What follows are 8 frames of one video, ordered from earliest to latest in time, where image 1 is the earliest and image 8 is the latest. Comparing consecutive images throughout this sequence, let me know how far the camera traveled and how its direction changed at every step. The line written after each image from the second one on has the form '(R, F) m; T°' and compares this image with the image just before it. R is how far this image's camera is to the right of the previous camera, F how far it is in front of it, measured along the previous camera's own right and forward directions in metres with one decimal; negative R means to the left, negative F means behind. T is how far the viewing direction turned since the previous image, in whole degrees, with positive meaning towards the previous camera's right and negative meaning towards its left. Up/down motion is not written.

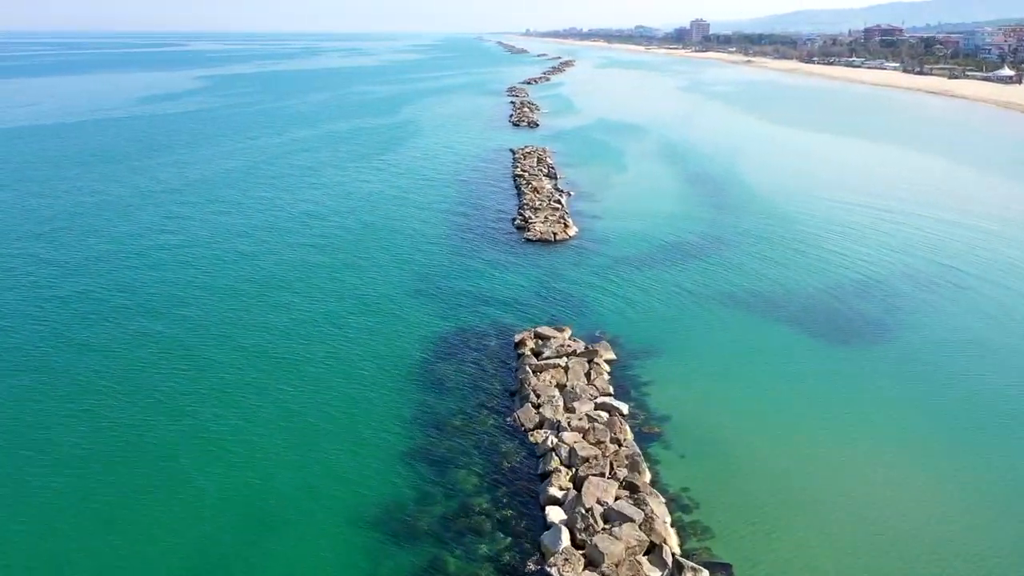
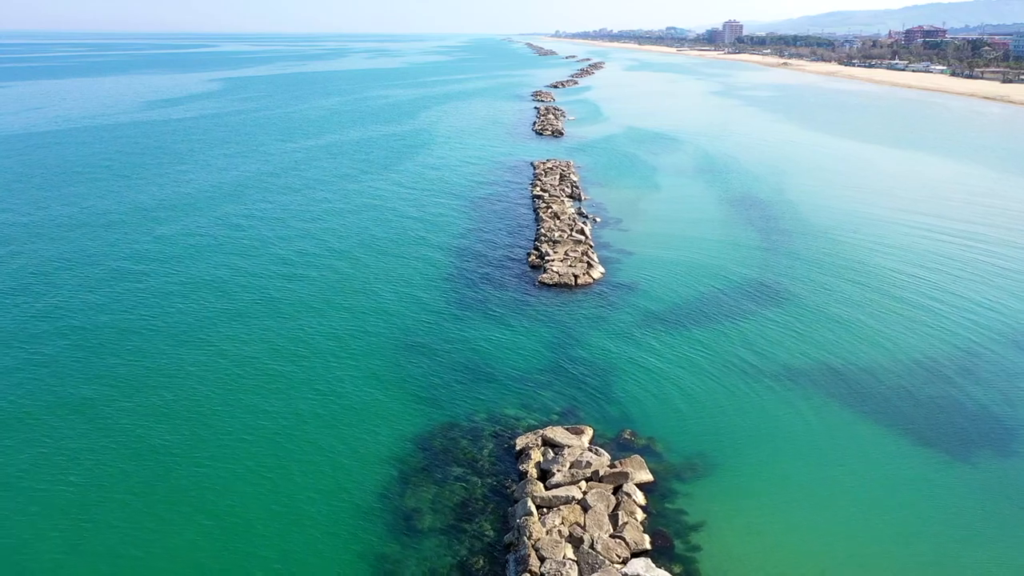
(+0.4, +4.6) m; -2°
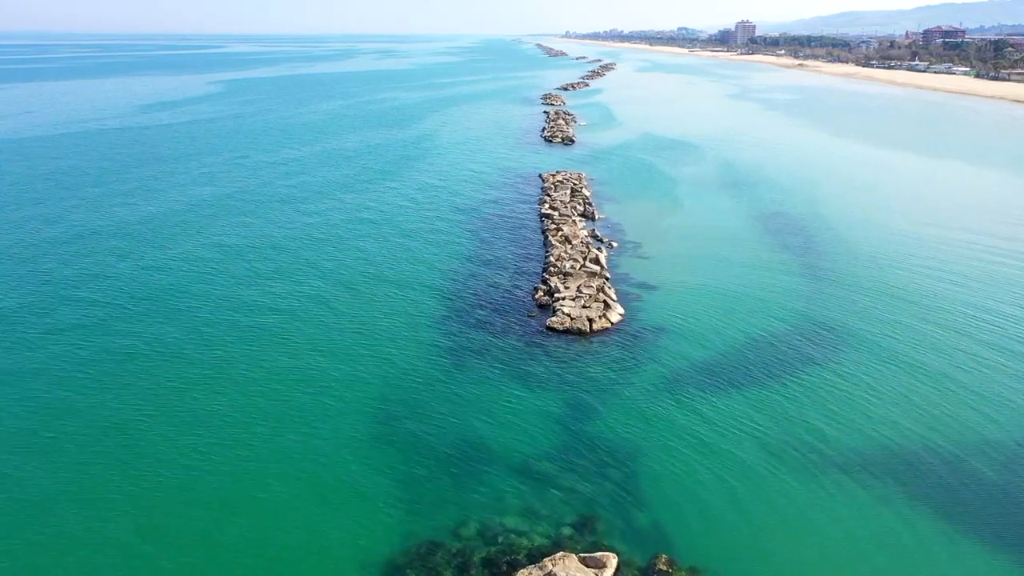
(+0.1, +3.4) m; -1°
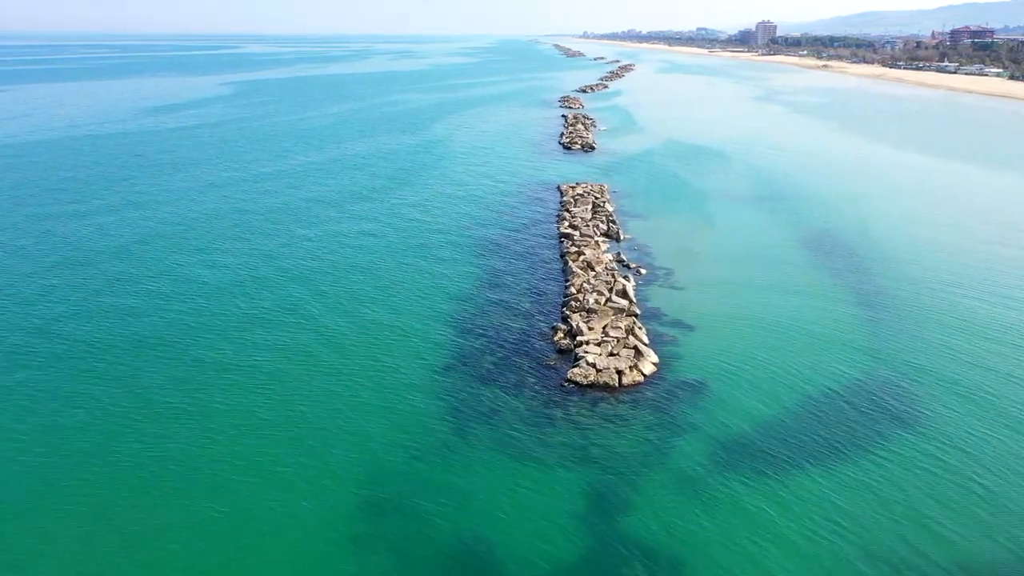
(0.0, +3.0) m; -1°
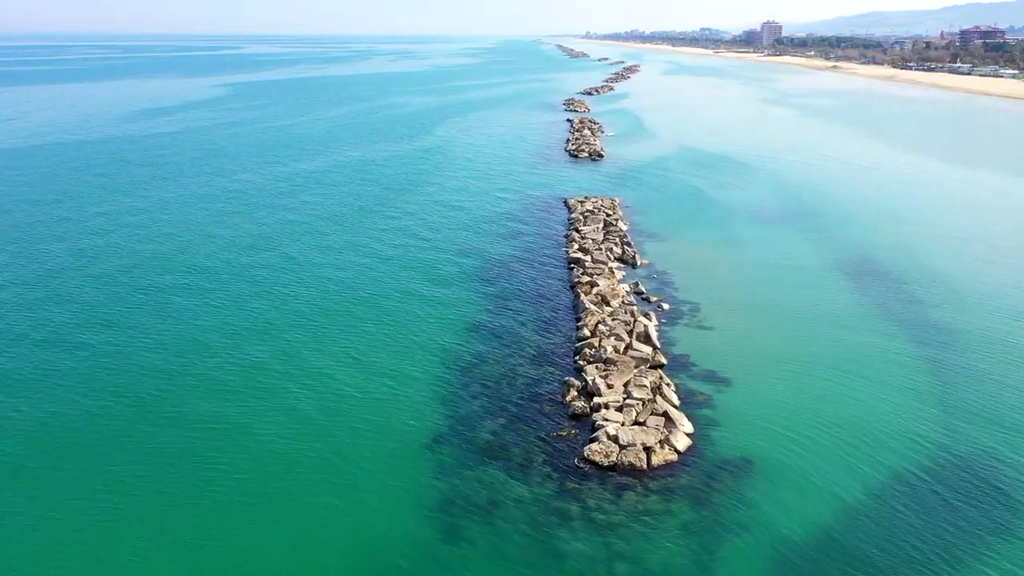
(0.0, +3.0) m; 0°
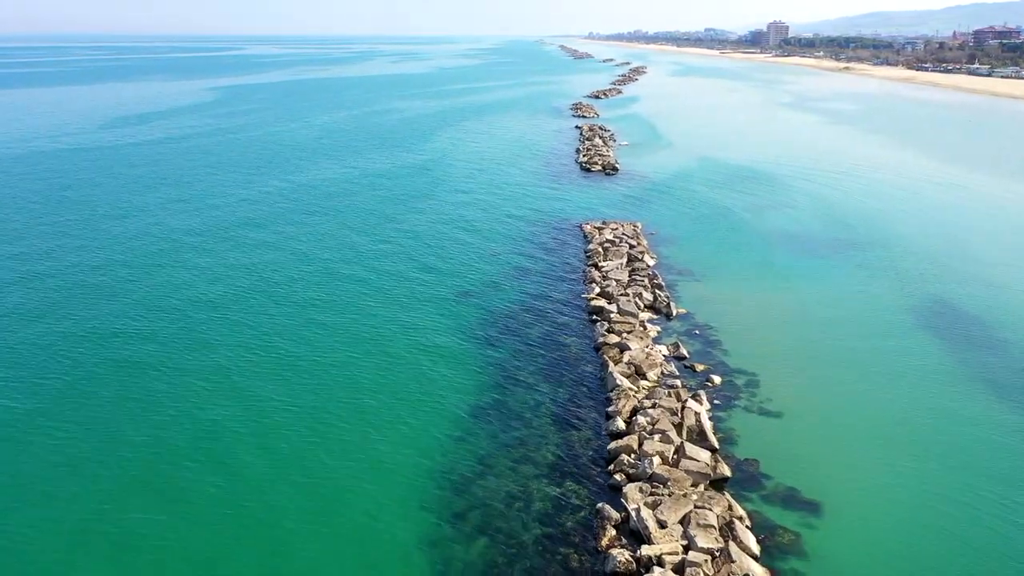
(-0.2, +4.4) m; 0°
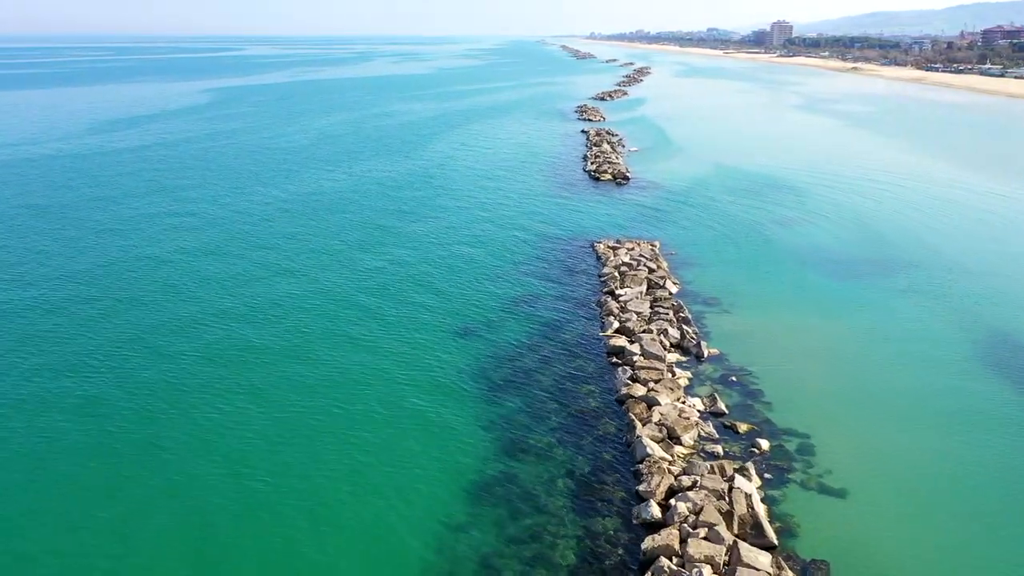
(-0.1, +2.6) m; 0°
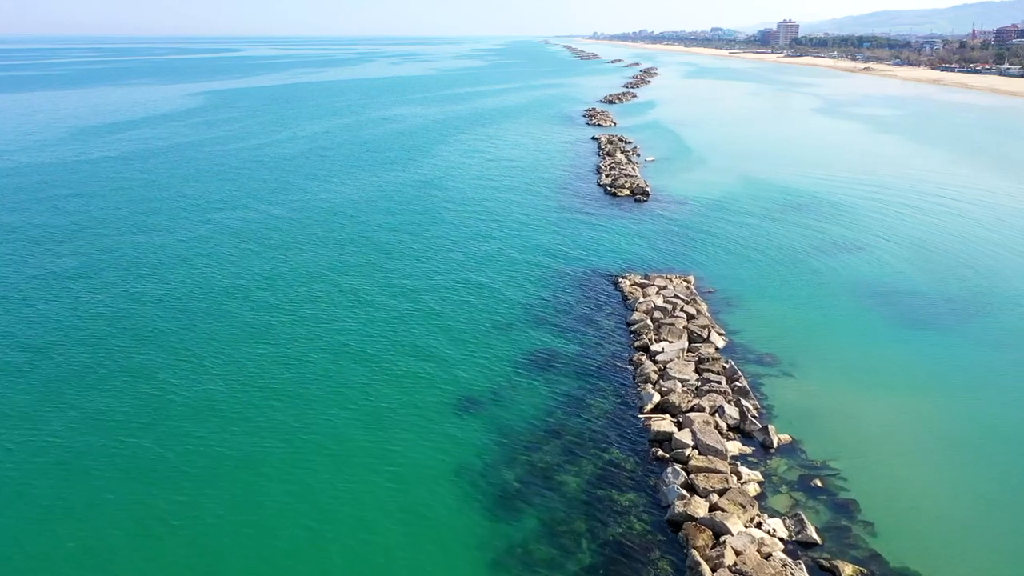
(-0.2, +3.9) m; 0°
